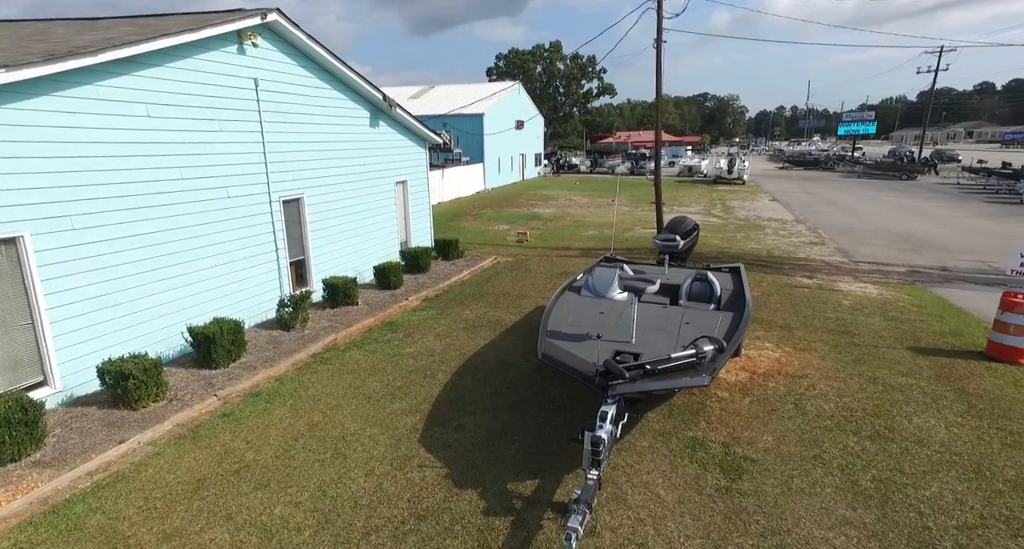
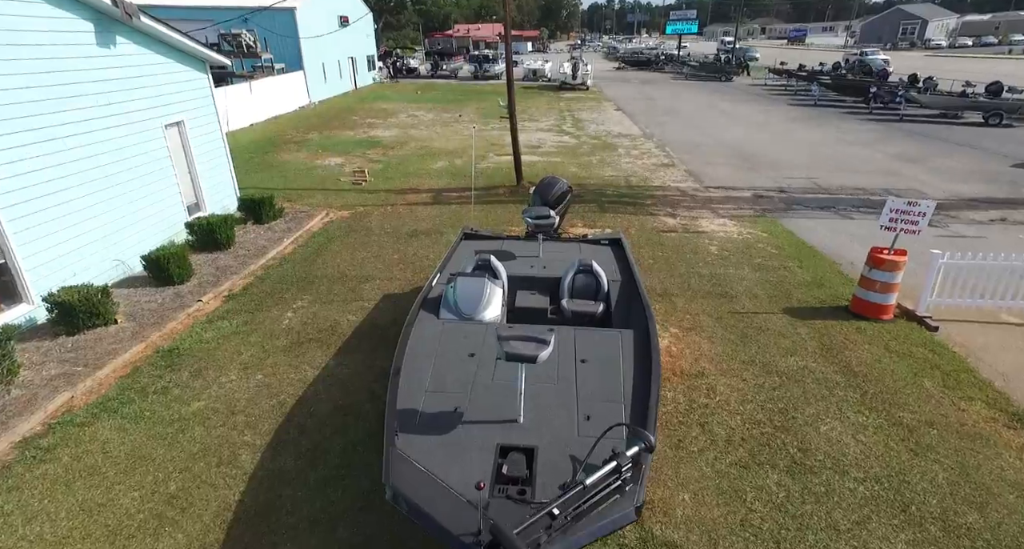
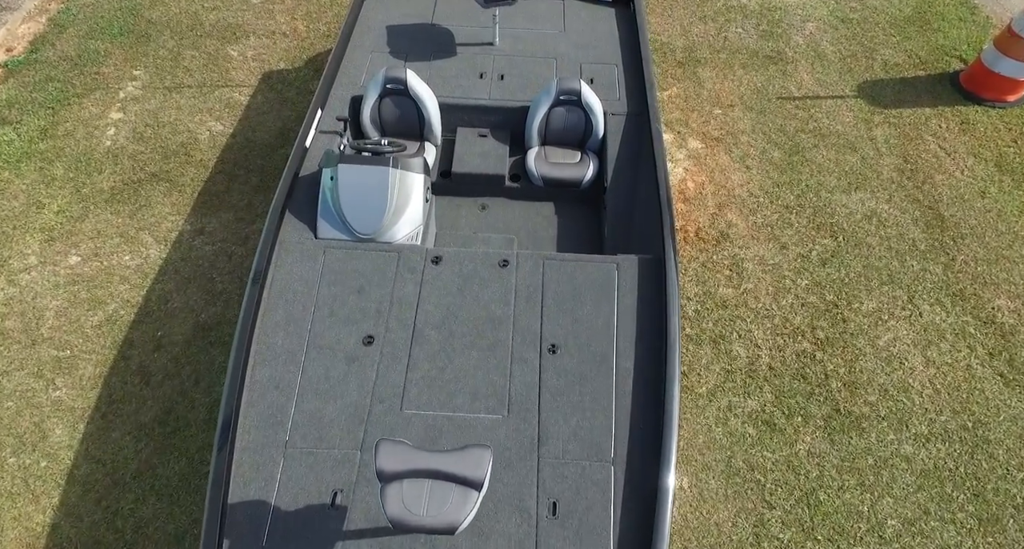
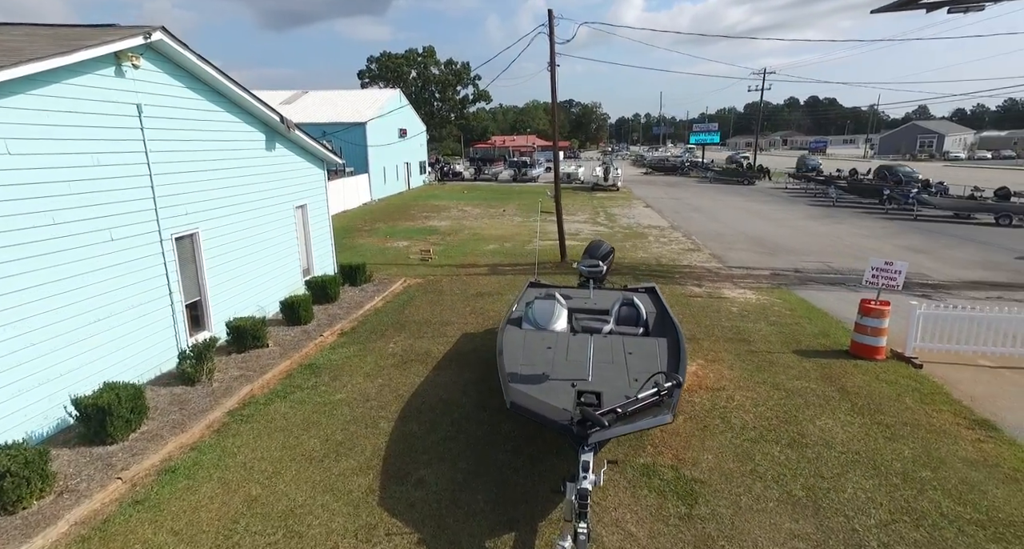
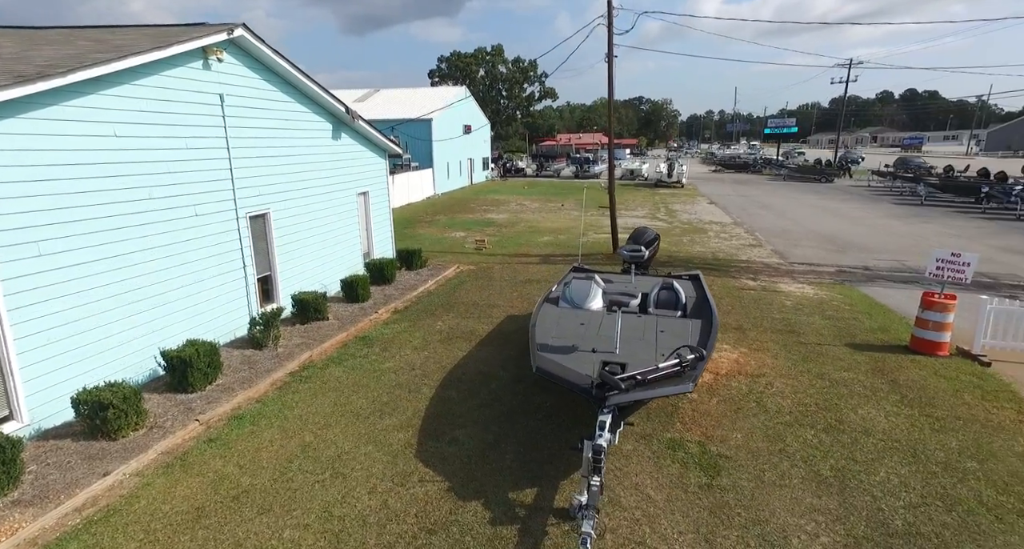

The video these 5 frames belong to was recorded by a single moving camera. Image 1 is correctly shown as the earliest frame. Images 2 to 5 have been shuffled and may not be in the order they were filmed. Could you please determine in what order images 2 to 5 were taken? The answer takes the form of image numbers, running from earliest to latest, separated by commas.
5, 4, 2, 3
